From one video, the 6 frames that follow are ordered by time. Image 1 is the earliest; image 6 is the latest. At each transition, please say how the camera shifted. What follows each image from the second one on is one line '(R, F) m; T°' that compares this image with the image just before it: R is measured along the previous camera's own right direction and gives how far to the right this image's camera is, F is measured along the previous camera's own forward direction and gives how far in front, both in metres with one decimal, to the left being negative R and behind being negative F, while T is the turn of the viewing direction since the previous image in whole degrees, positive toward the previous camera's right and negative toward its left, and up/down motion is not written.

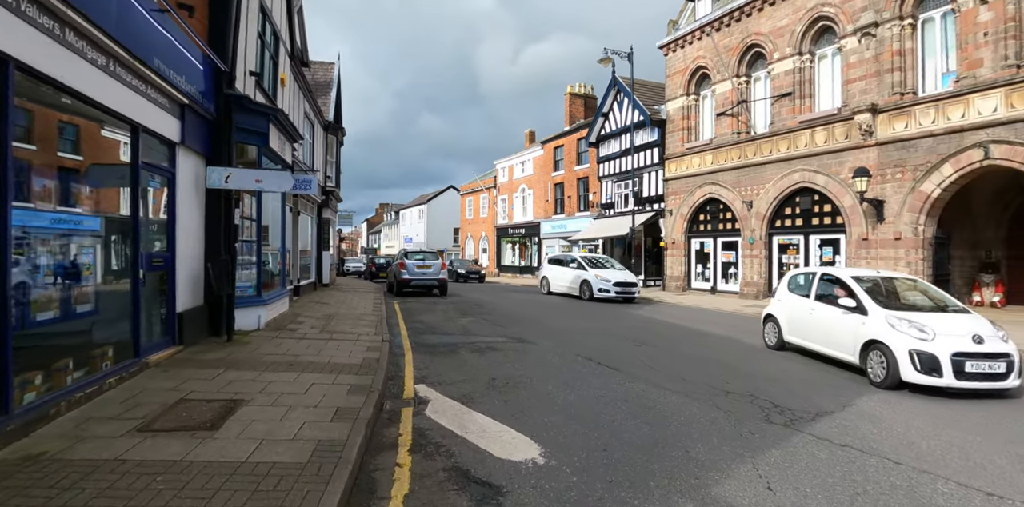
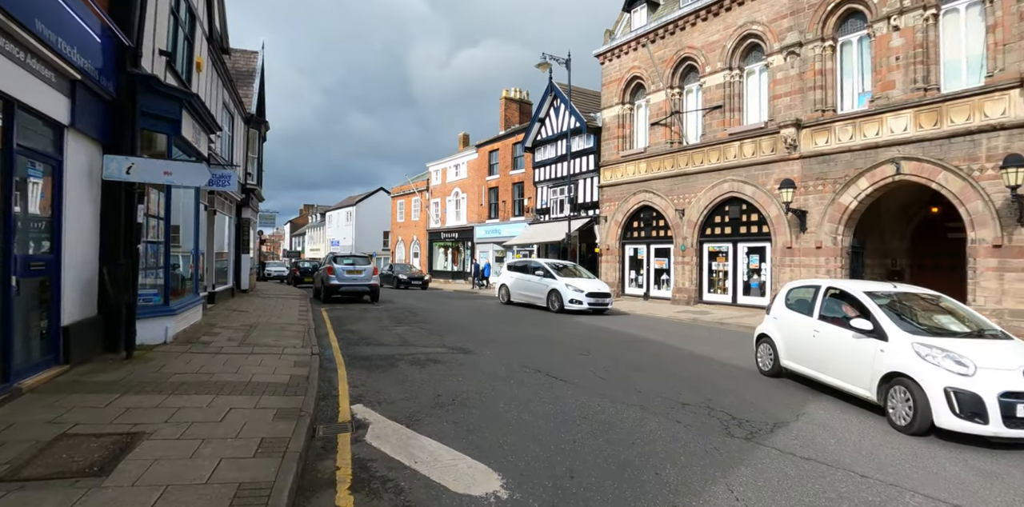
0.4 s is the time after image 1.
(-0.2, +0.5) m; +8°
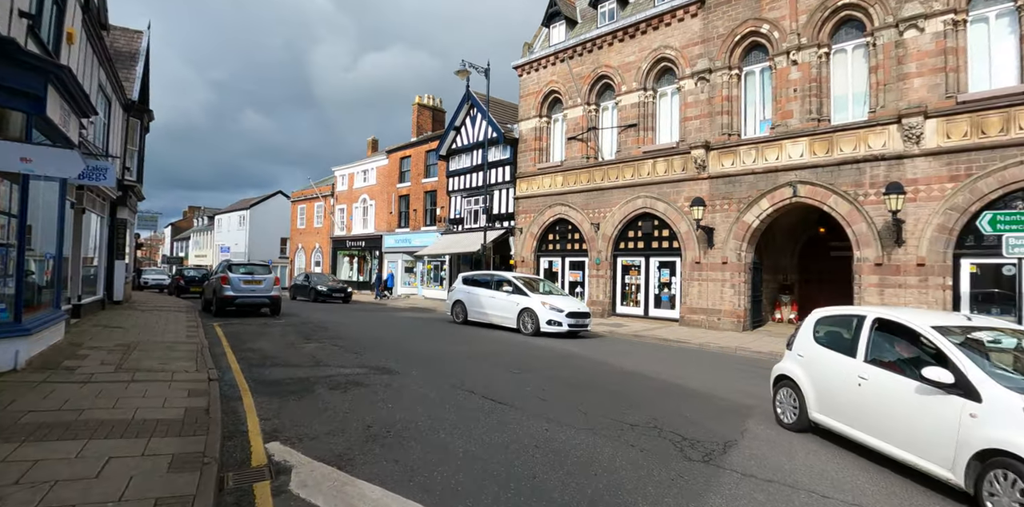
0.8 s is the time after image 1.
(-0.4, +0.5) m; +10°
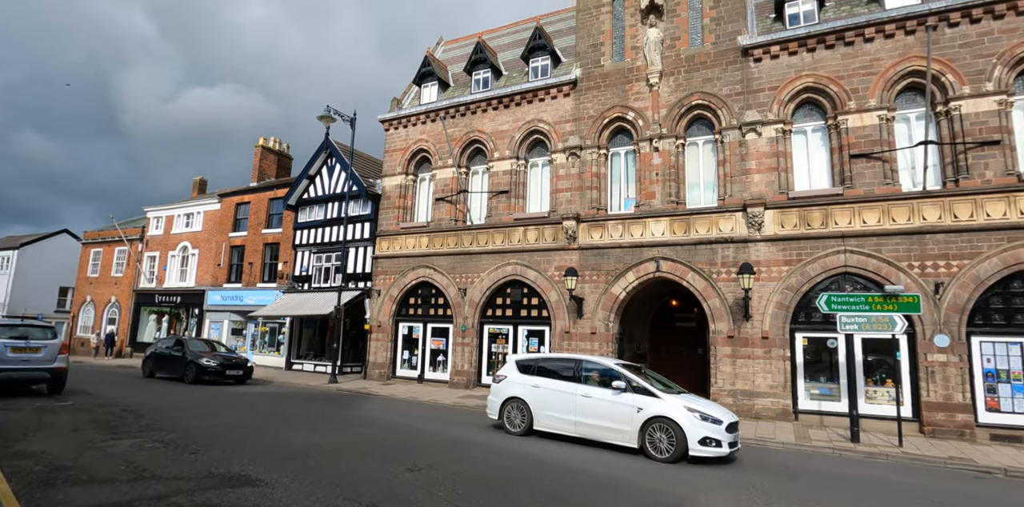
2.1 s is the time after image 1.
(-0.9, +1.0) m; +17°
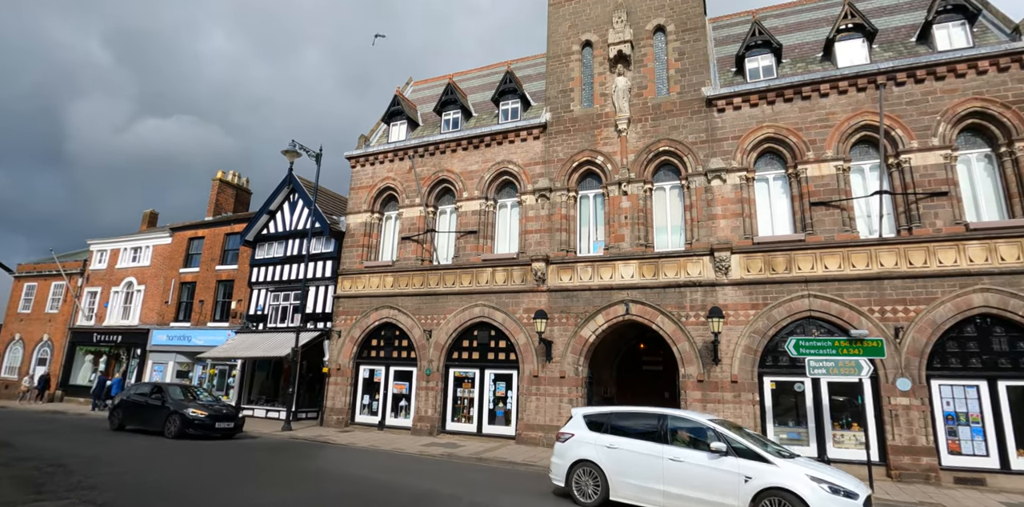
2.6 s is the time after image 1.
(-0.2, +0.3) m; +4°
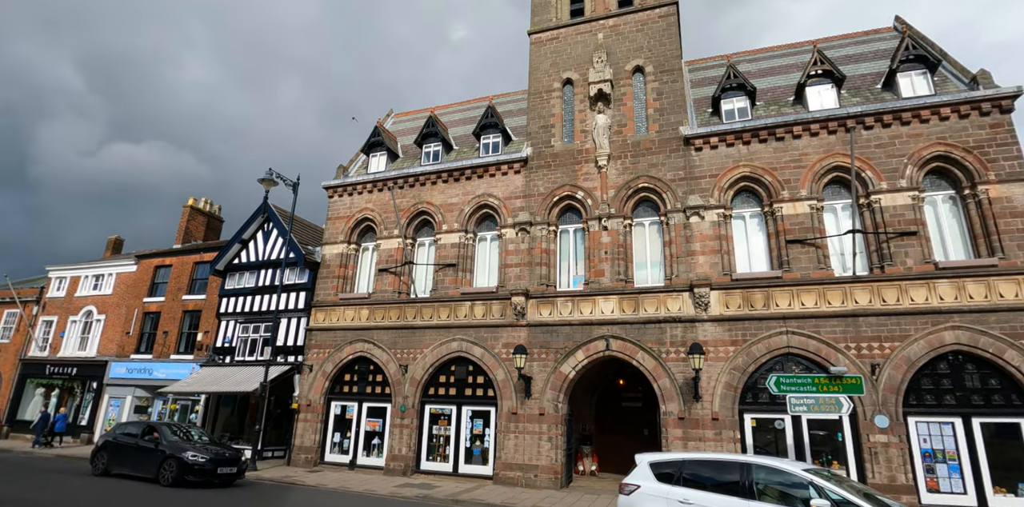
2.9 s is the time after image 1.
(-0.1, +0.1) m; +3°
